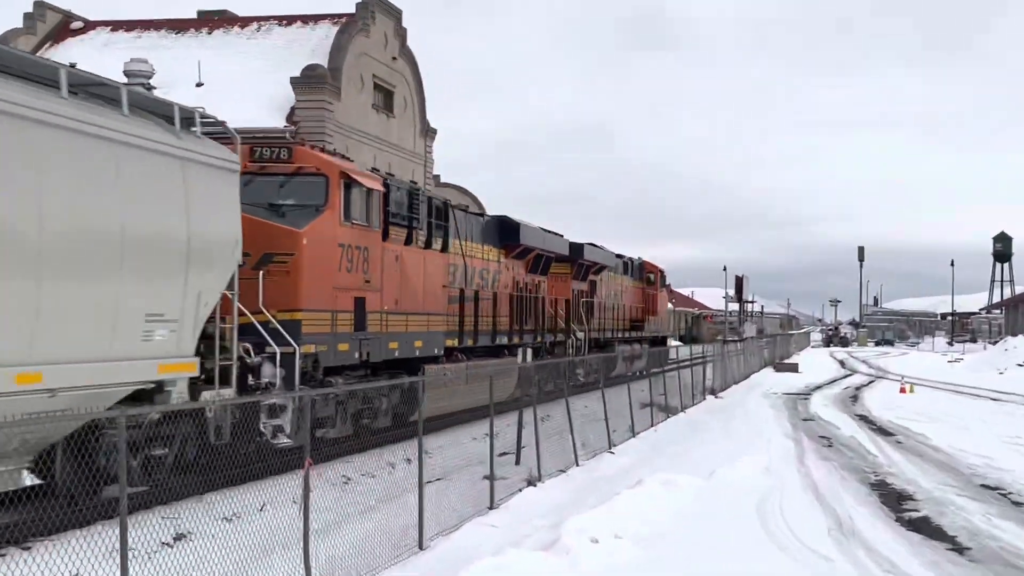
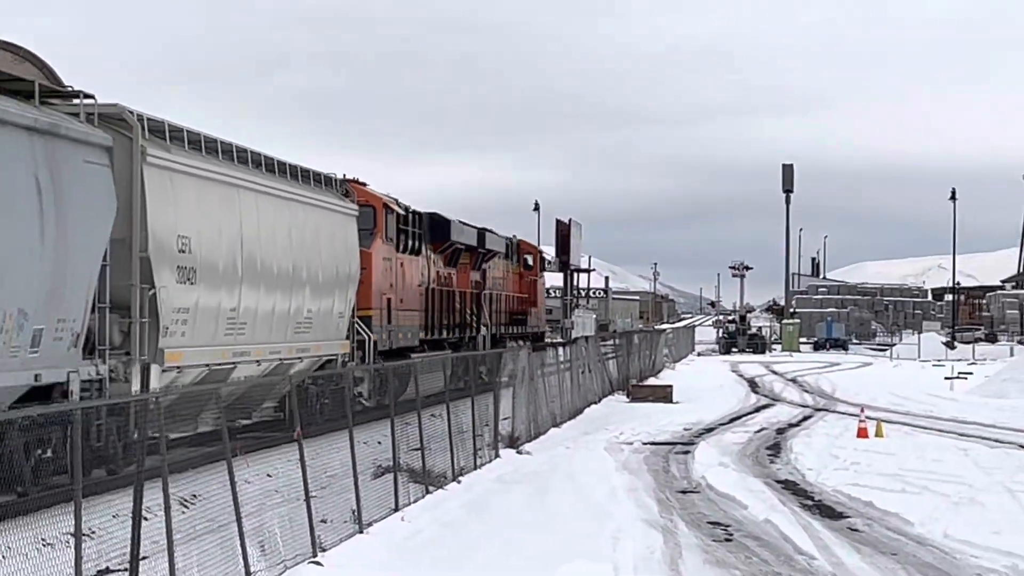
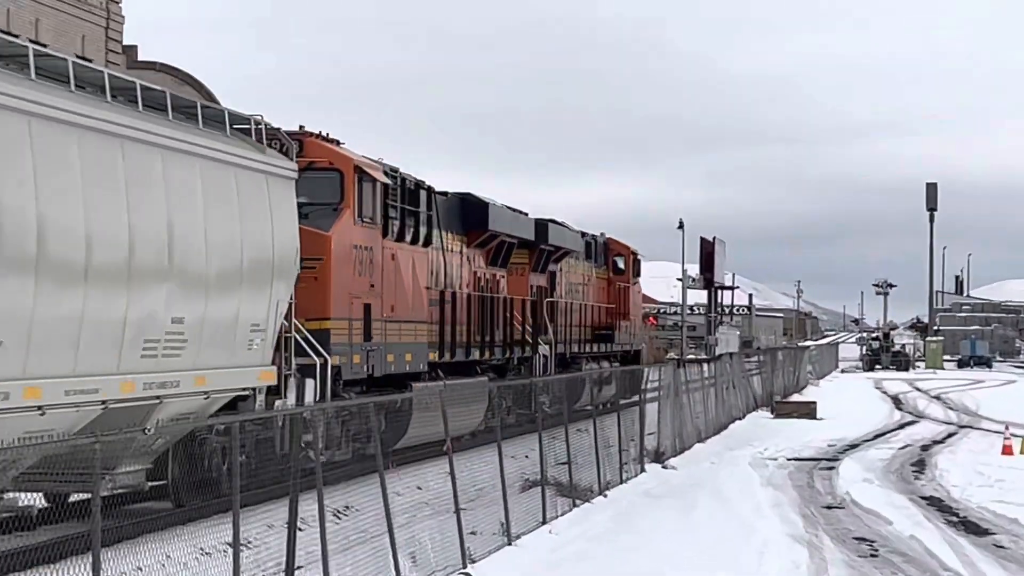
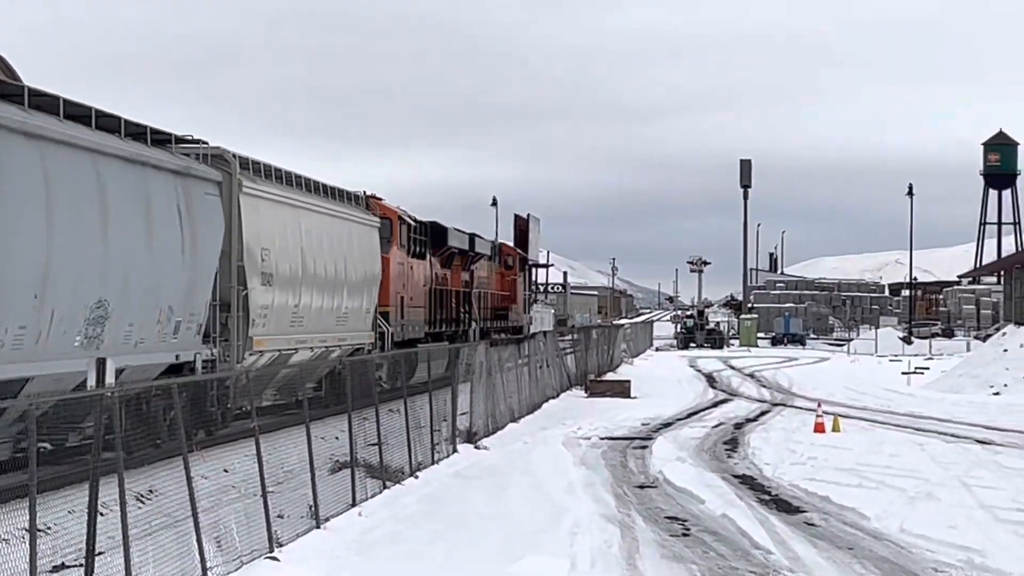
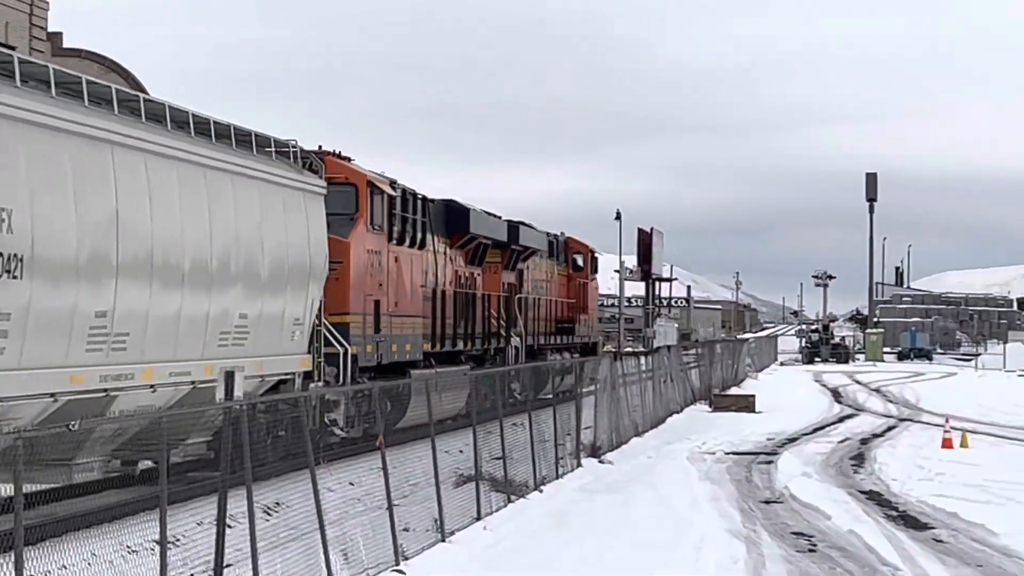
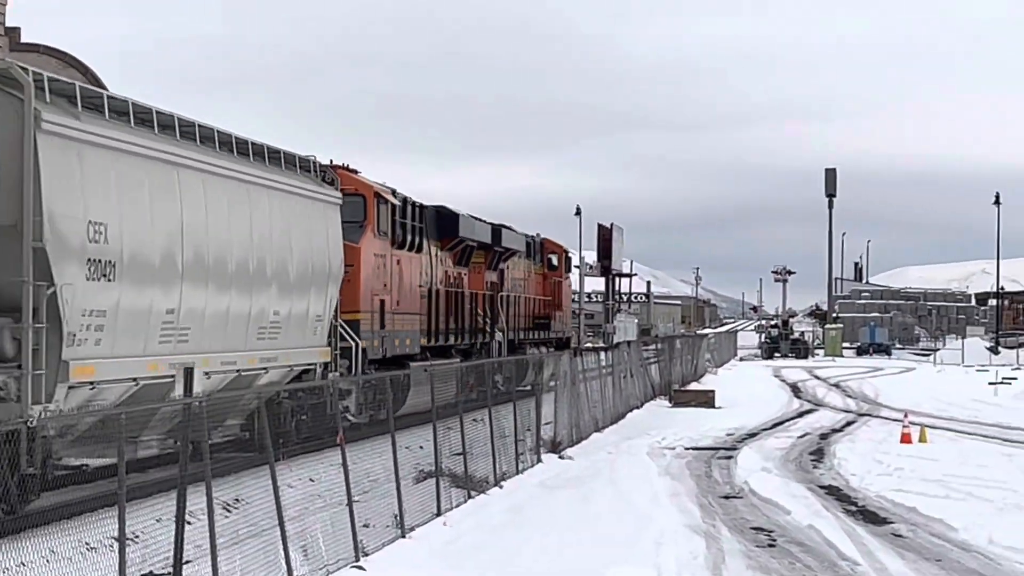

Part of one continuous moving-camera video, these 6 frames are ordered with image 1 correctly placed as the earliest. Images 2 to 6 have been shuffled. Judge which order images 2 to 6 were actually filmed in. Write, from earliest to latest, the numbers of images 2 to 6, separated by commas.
3, 5, 6, 2, 4
